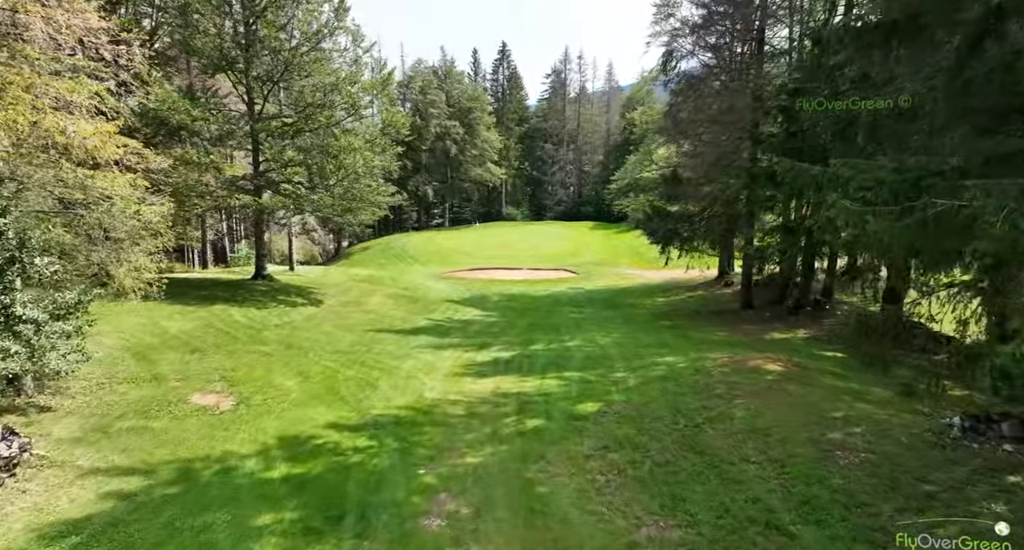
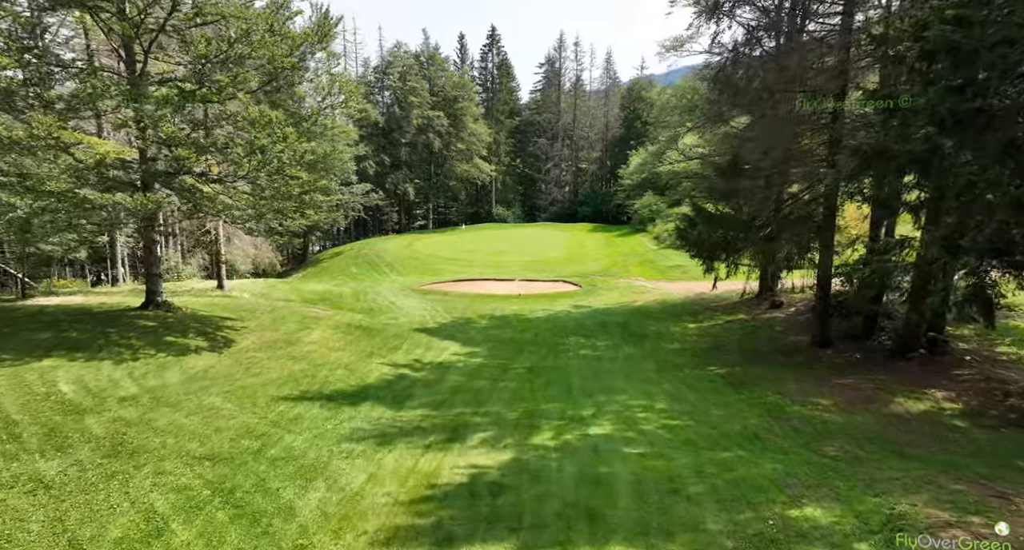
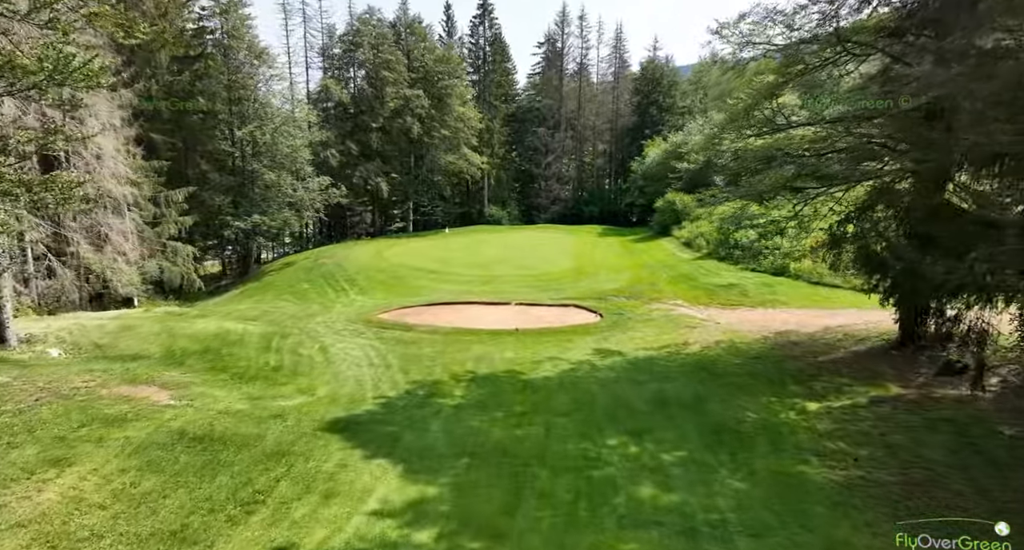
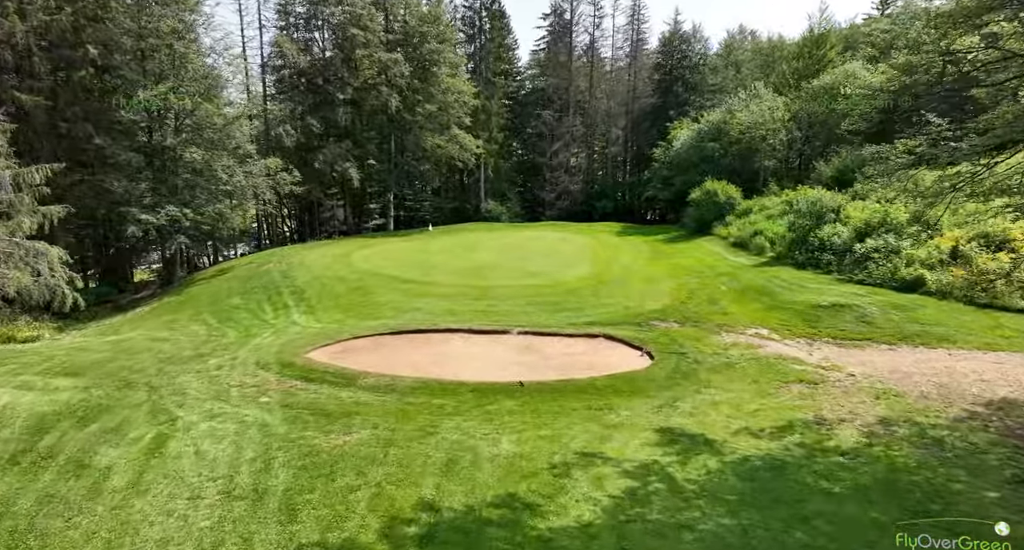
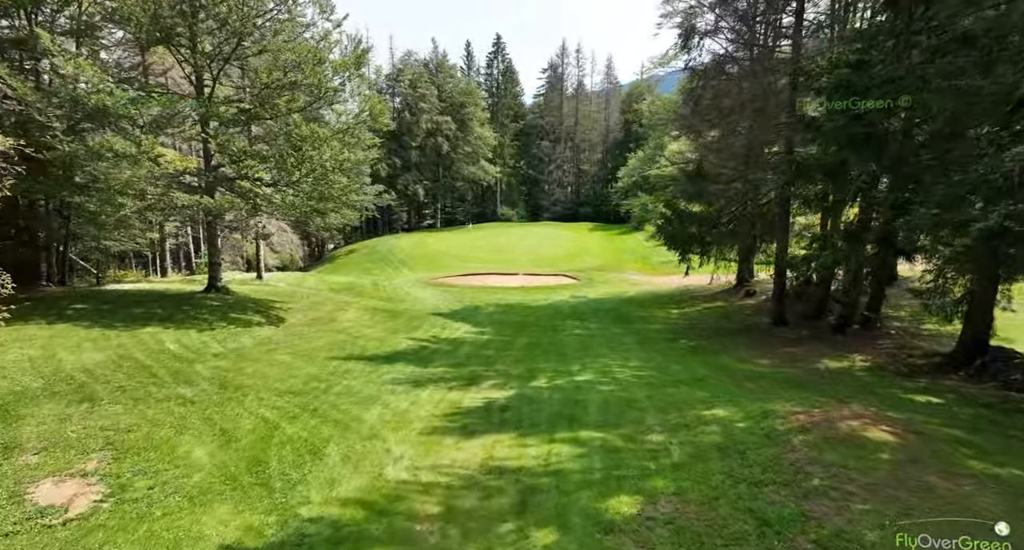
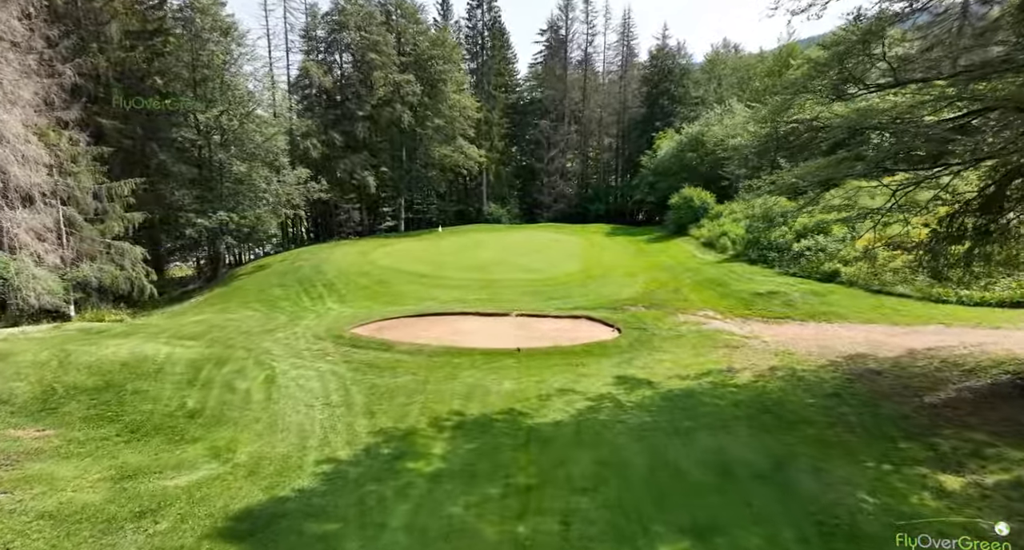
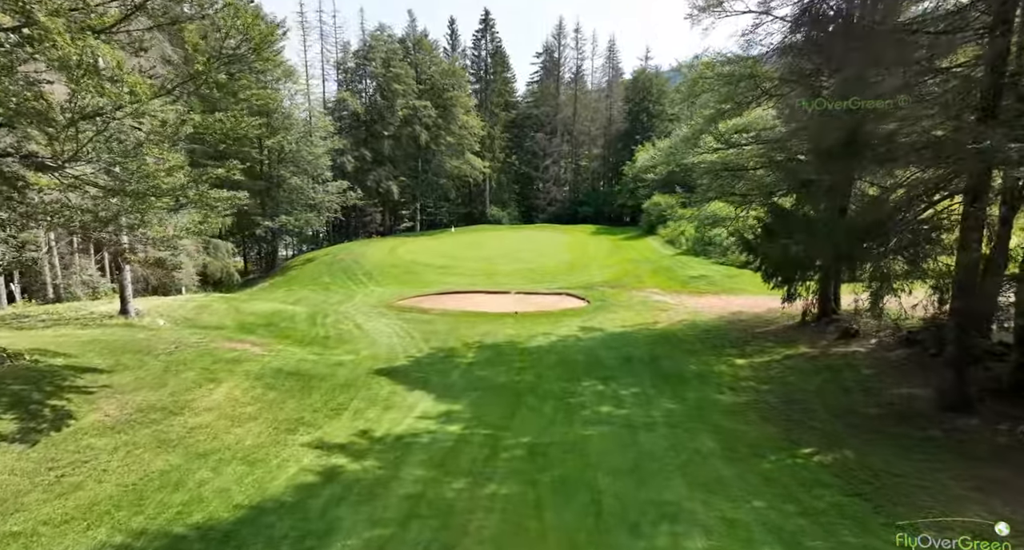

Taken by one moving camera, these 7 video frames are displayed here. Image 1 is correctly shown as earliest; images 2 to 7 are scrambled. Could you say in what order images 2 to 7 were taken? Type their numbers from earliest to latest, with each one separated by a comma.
5, 2, 7, 3, 6, 4
